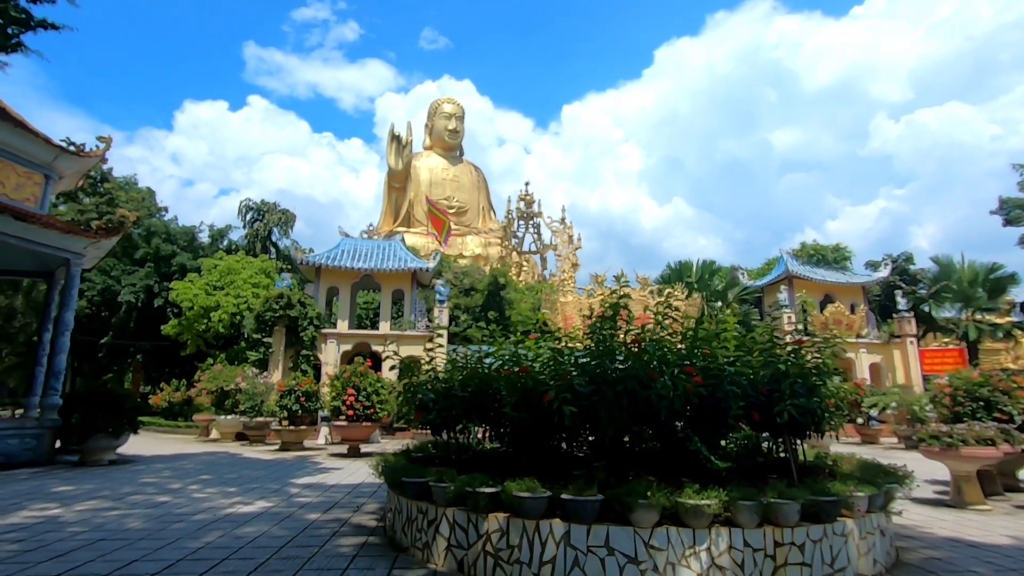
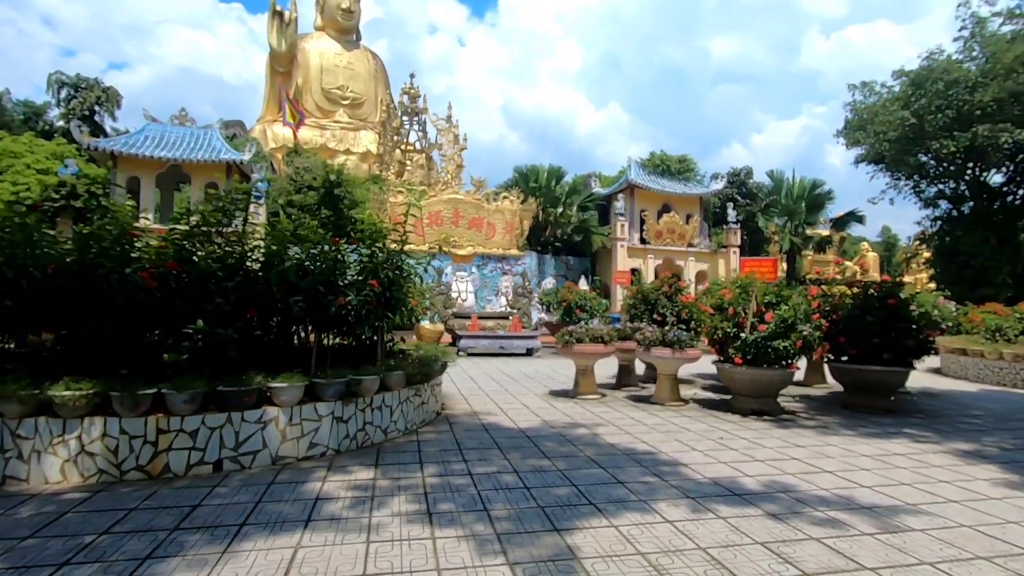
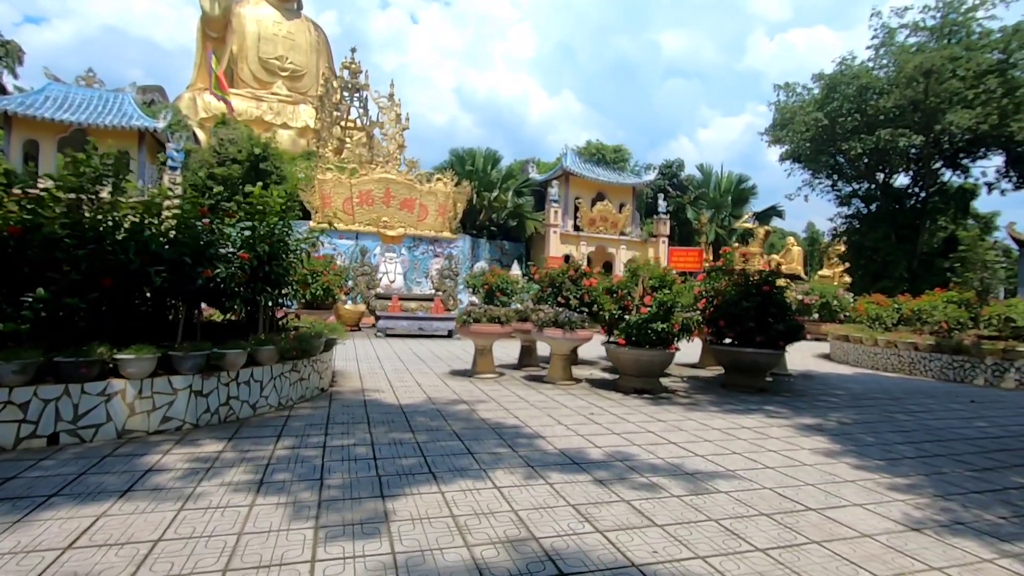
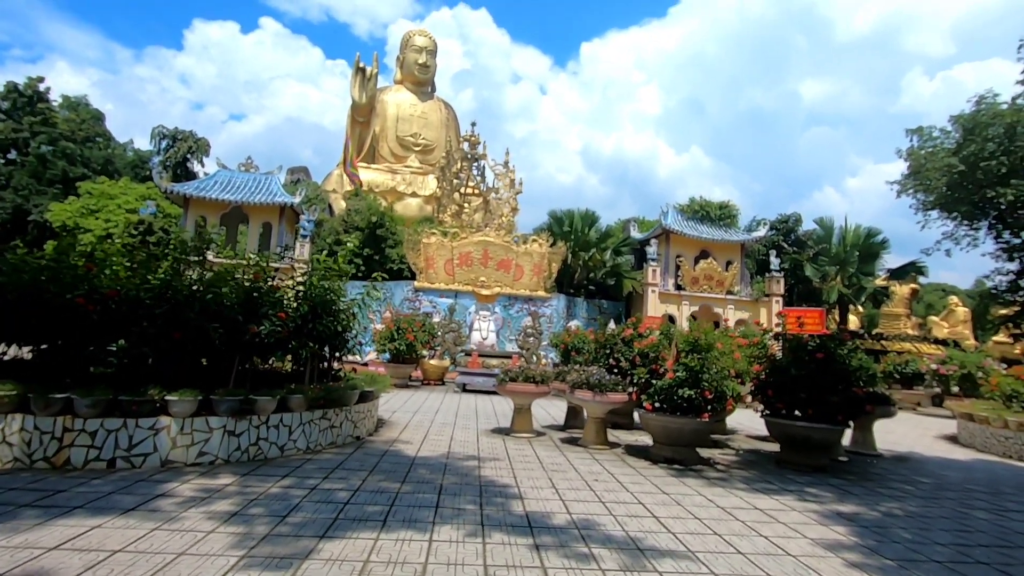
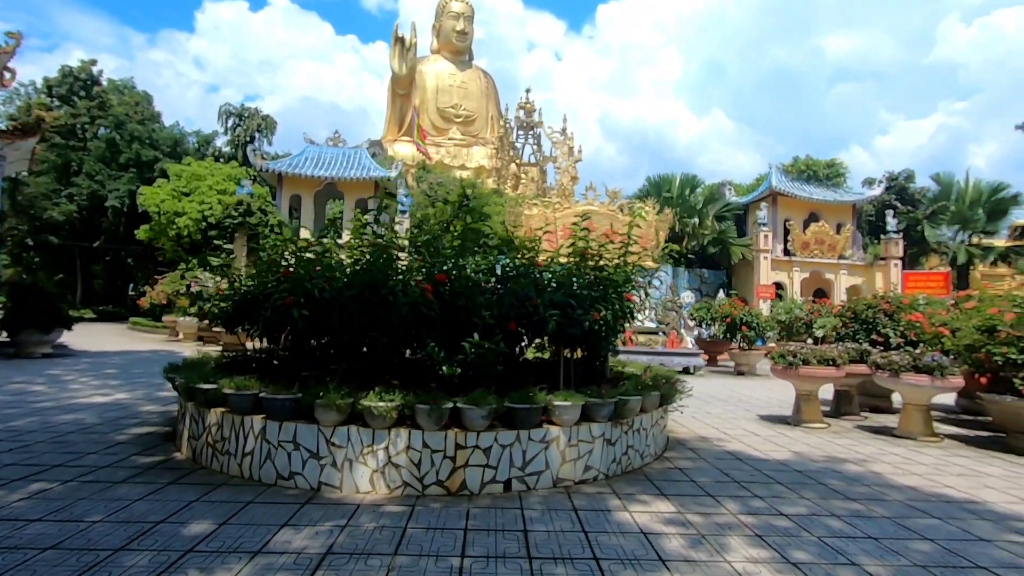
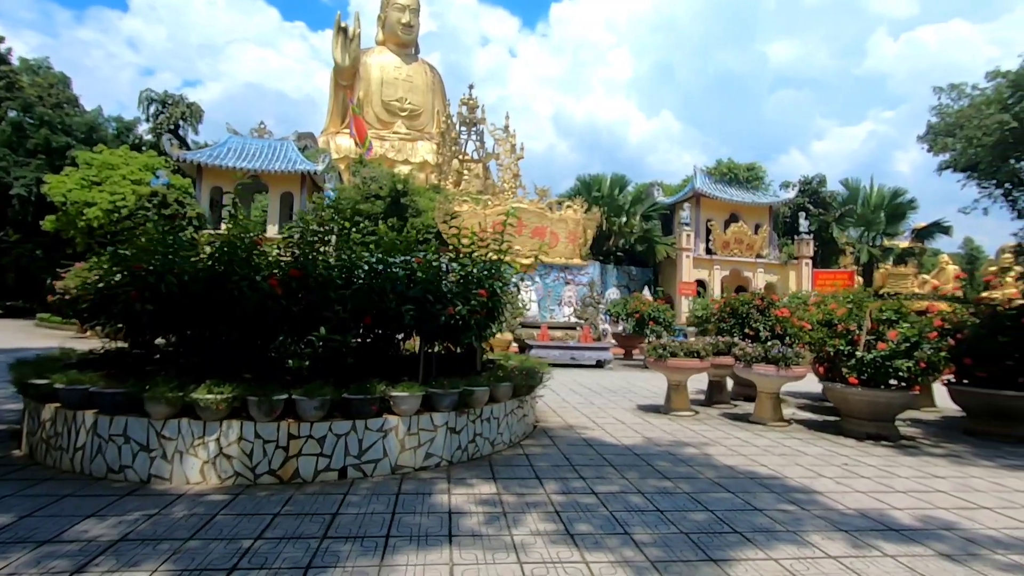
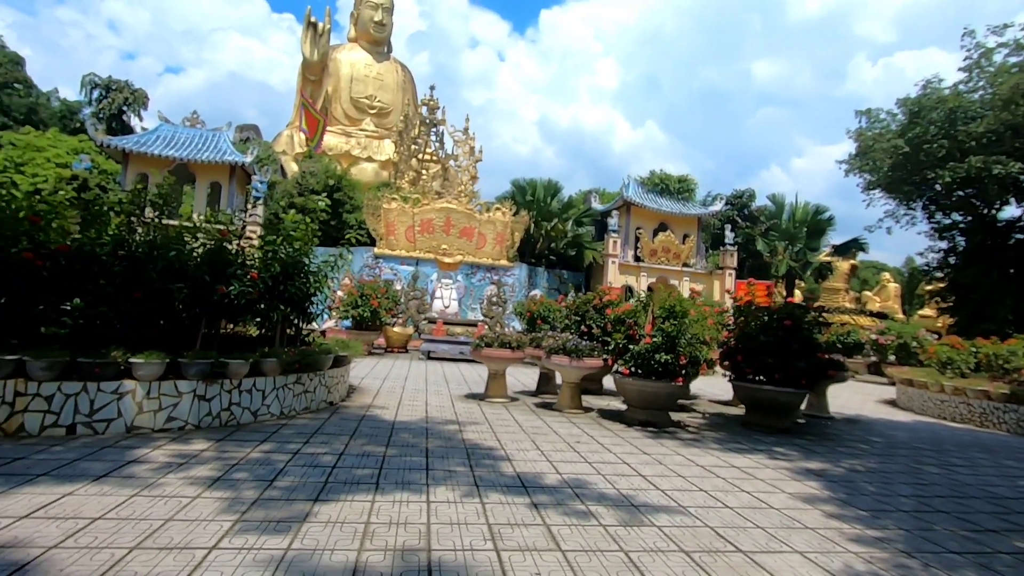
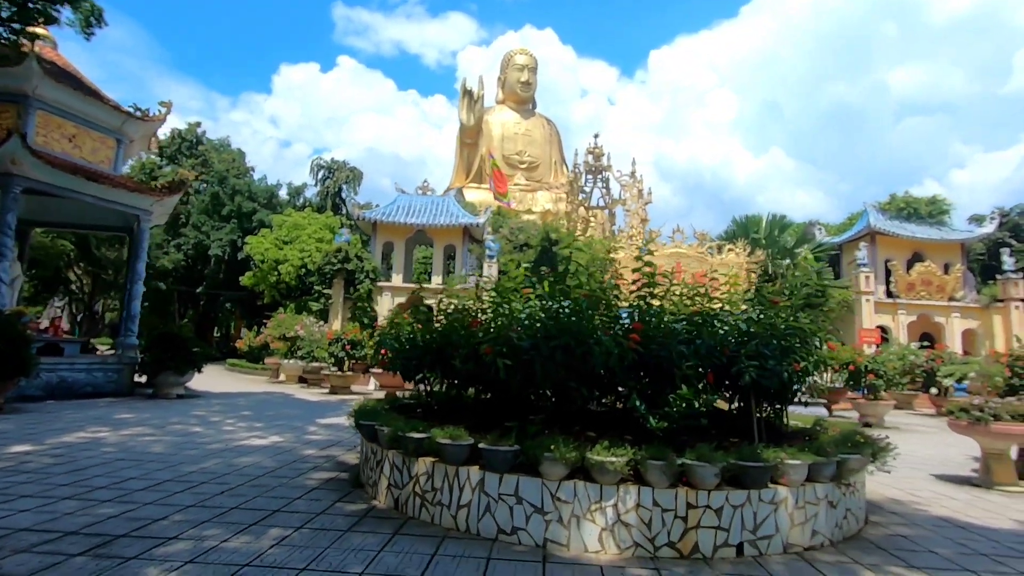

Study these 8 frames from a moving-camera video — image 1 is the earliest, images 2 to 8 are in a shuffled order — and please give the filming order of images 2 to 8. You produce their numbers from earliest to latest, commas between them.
8, 5, 6, 2, 3, 7, 4
